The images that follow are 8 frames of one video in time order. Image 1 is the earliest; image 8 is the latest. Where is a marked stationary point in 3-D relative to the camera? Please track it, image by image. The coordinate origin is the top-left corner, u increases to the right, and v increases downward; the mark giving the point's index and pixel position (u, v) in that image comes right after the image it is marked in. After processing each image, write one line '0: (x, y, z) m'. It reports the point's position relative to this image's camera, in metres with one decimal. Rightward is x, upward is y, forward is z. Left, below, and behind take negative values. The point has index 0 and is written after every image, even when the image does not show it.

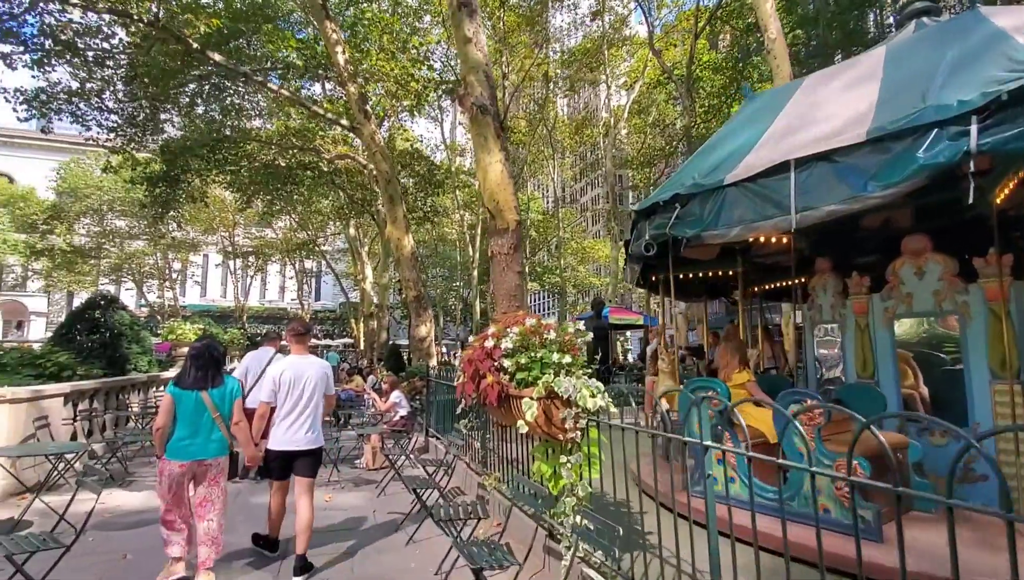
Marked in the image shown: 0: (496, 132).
0: (-0.2, +2.2, +8.6) m
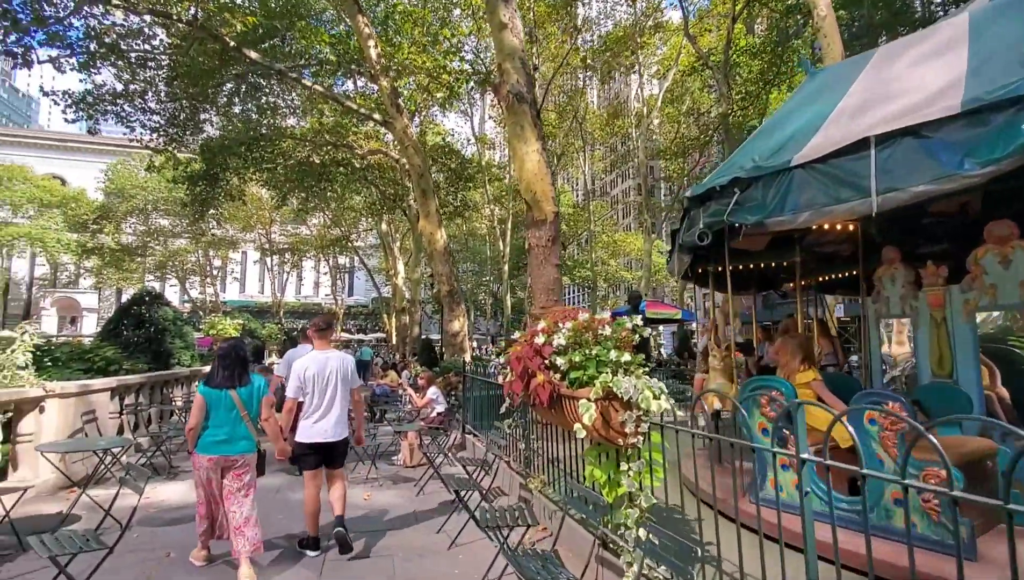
0: (+0.3, +2.2, +8.3) m
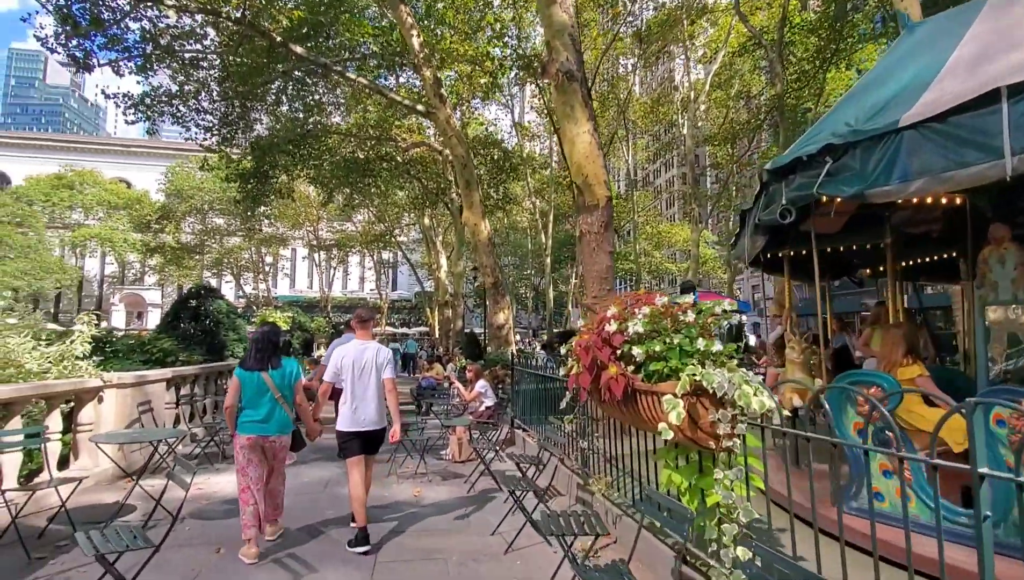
0: (+0.9, +2.4, +7.9) m
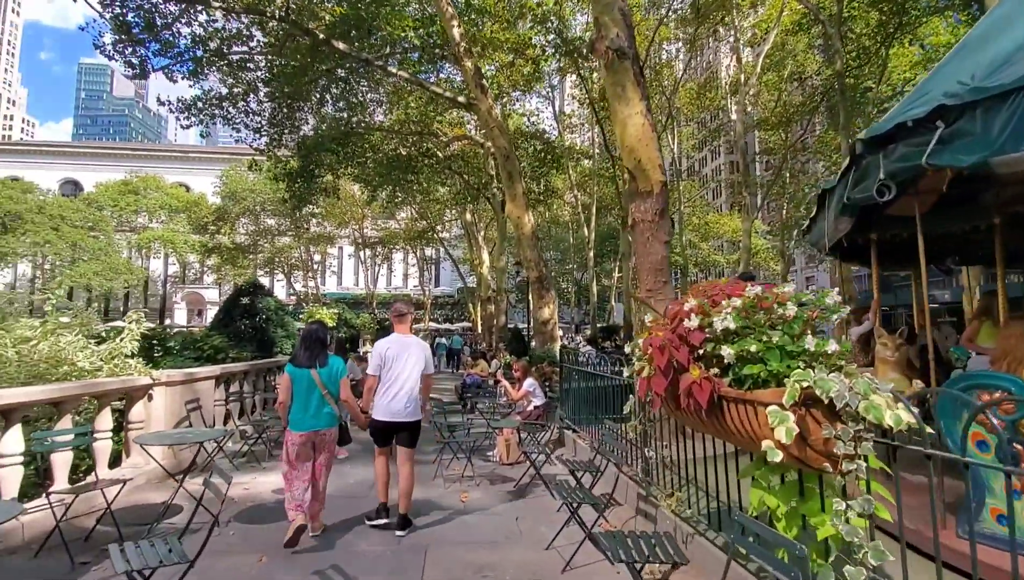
0: (+1.5, +2.5, +7.4) m
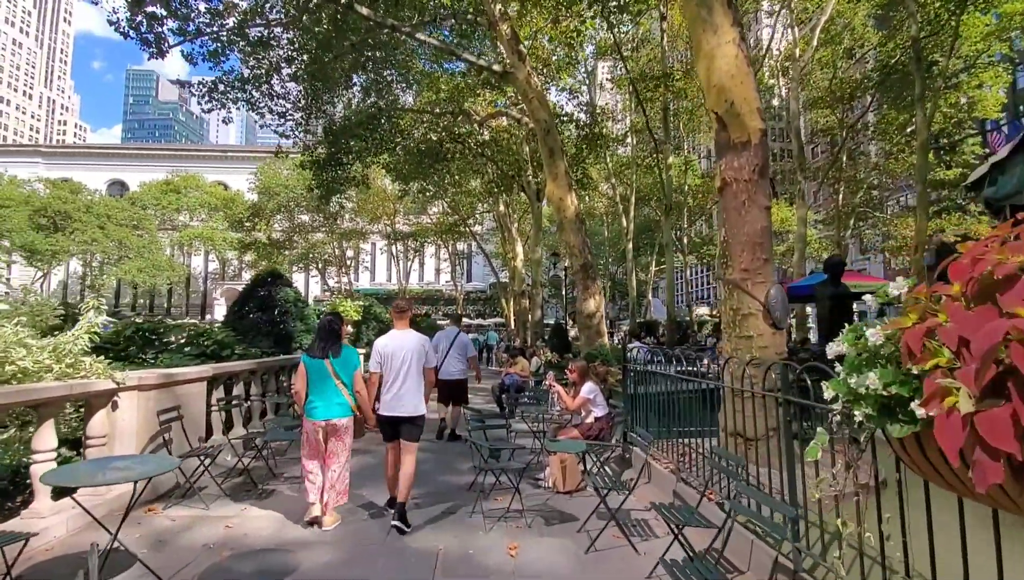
0: (+2.0, +2.6, +5.8) m
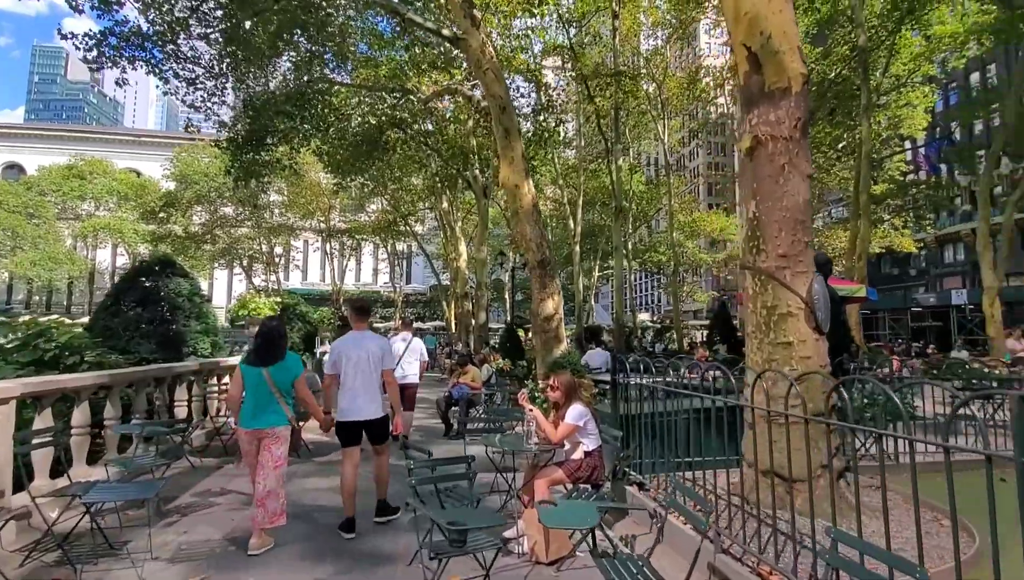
0: (+1.7, +2.7, +4.4) m
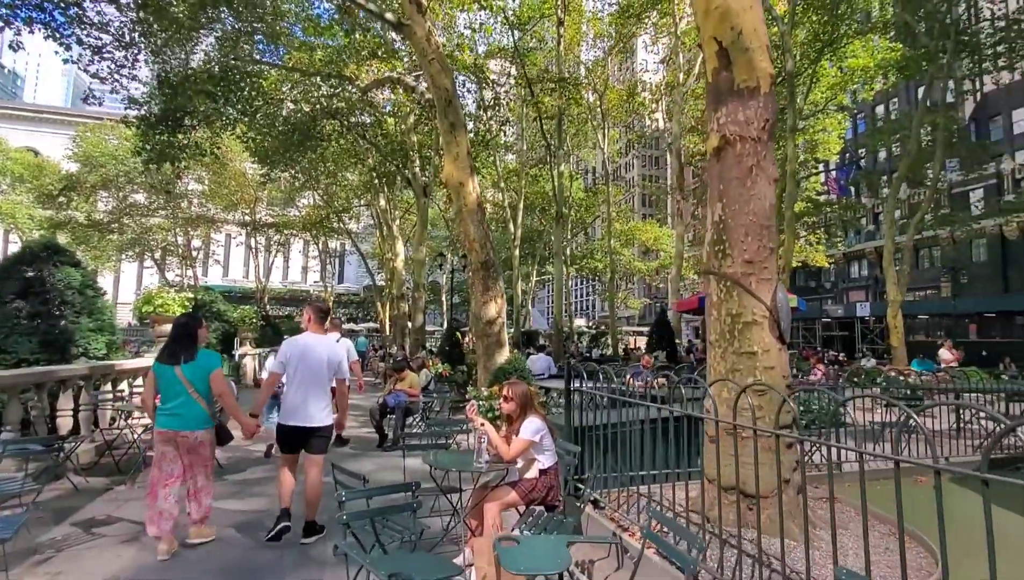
0: (+1.5, +2.7, +4.3) m
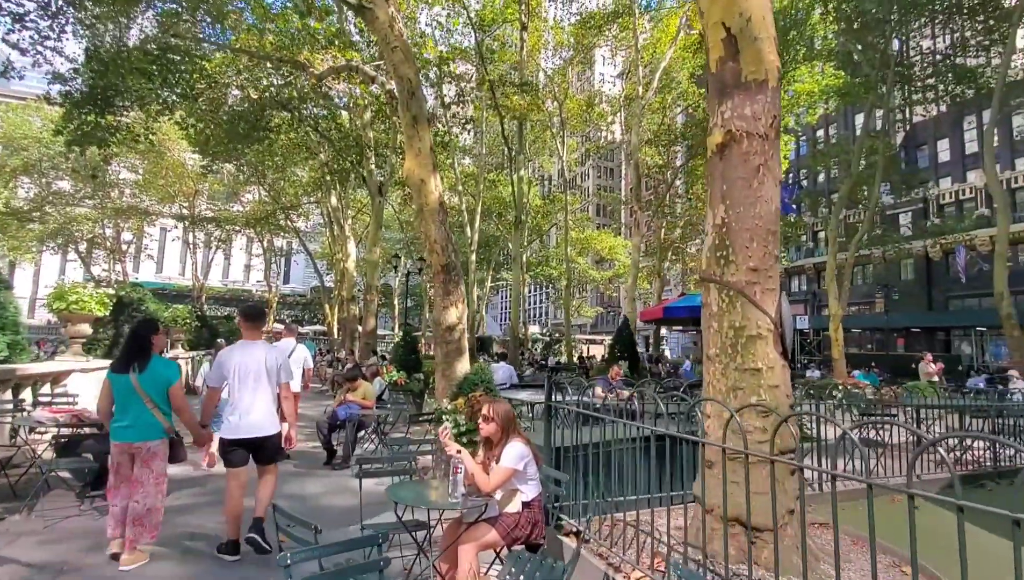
0: (+1.4, +2.6, +3.9) m
